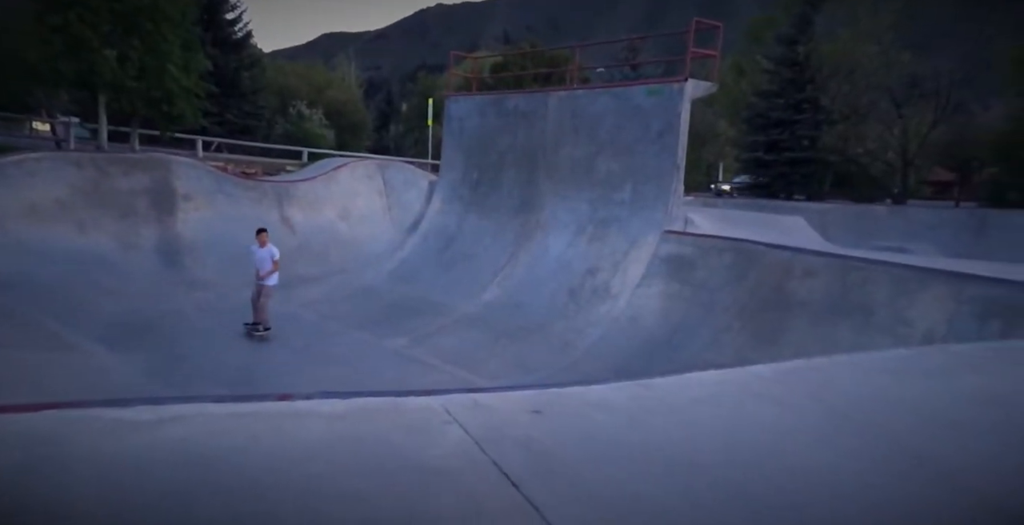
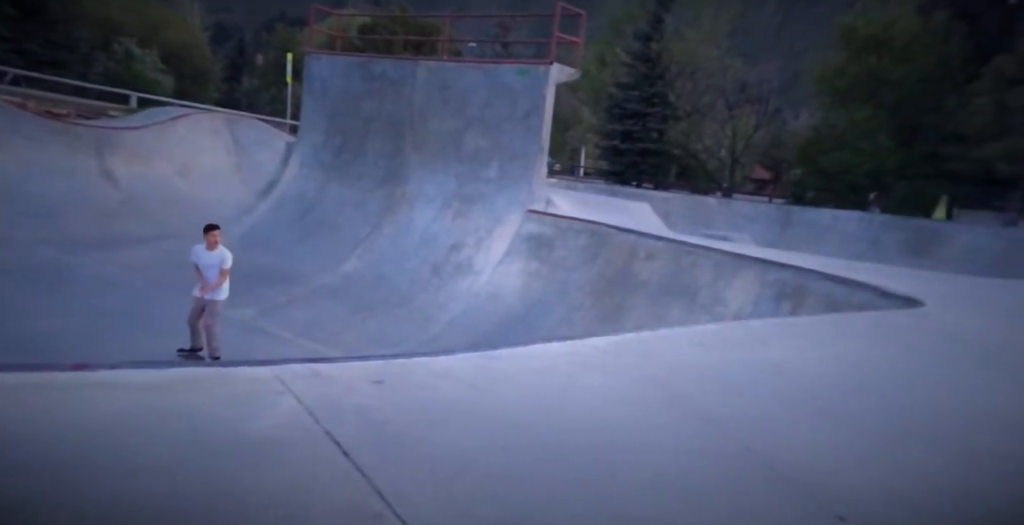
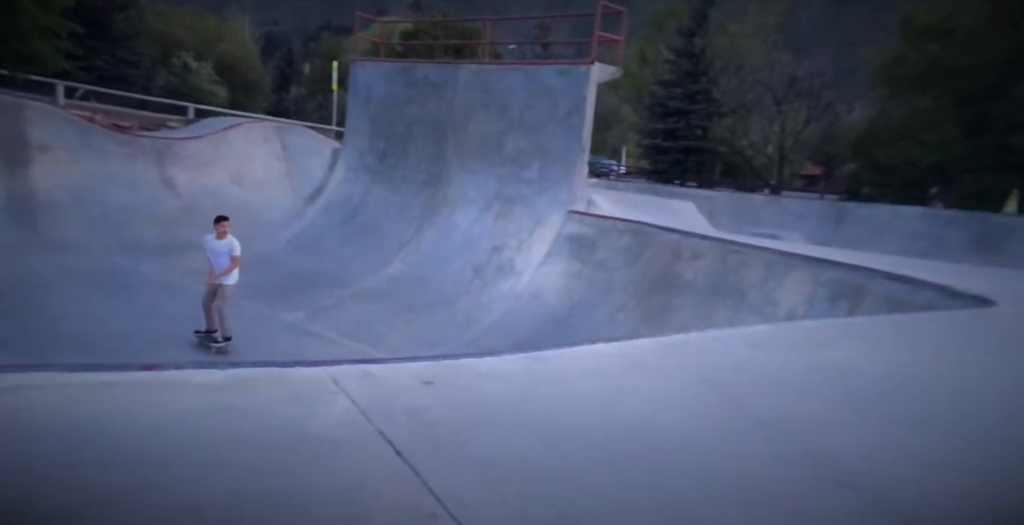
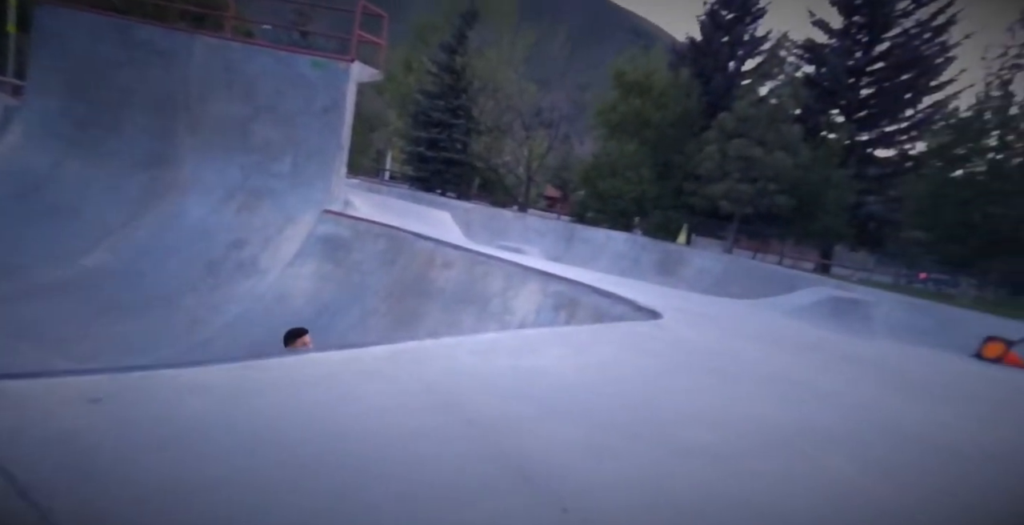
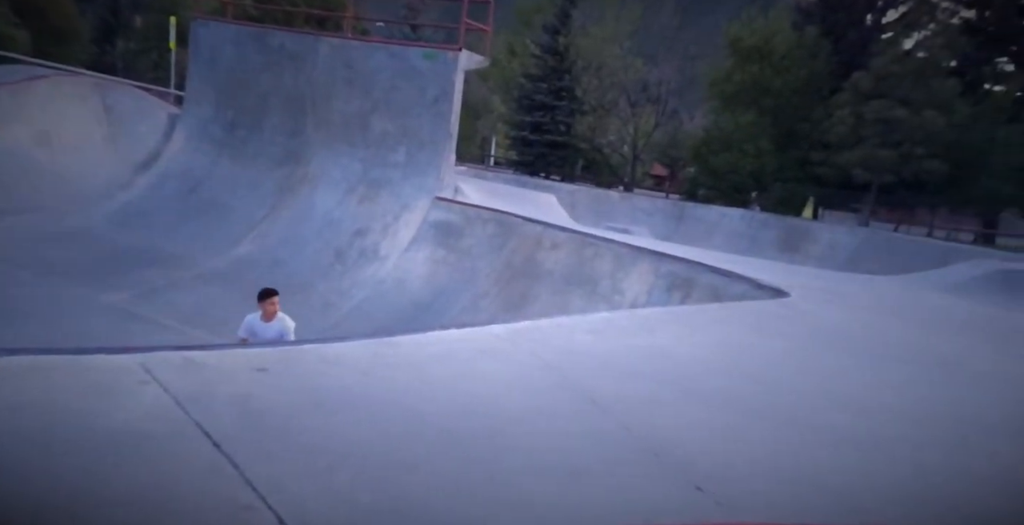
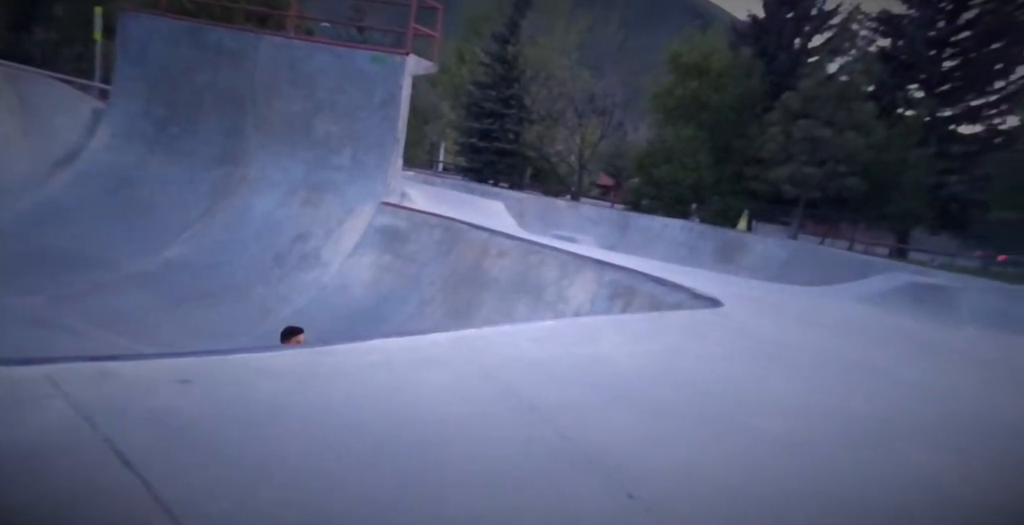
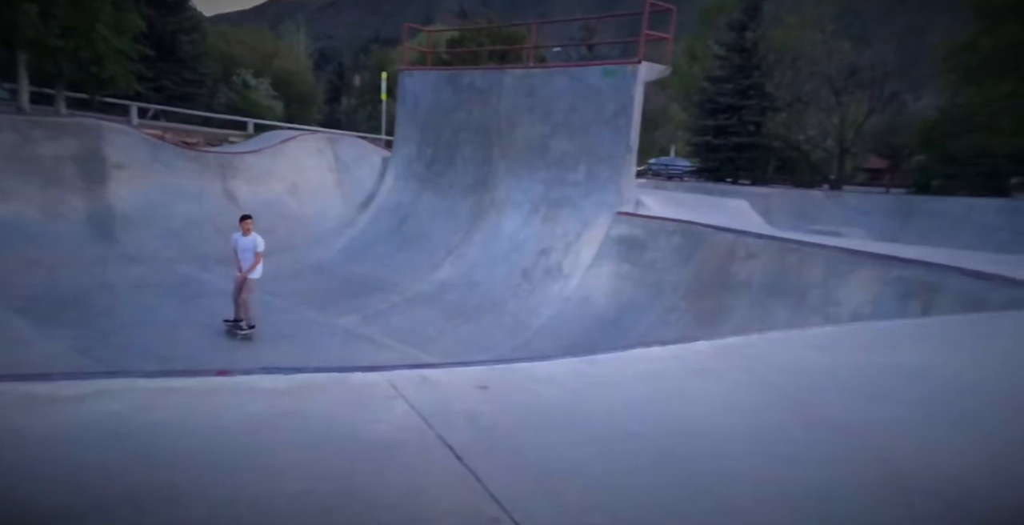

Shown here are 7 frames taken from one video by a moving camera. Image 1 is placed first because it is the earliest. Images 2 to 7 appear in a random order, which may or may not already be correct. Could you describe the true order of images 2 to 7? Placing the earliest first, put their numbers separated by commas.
7, 3, 2, 5, 6, 4
